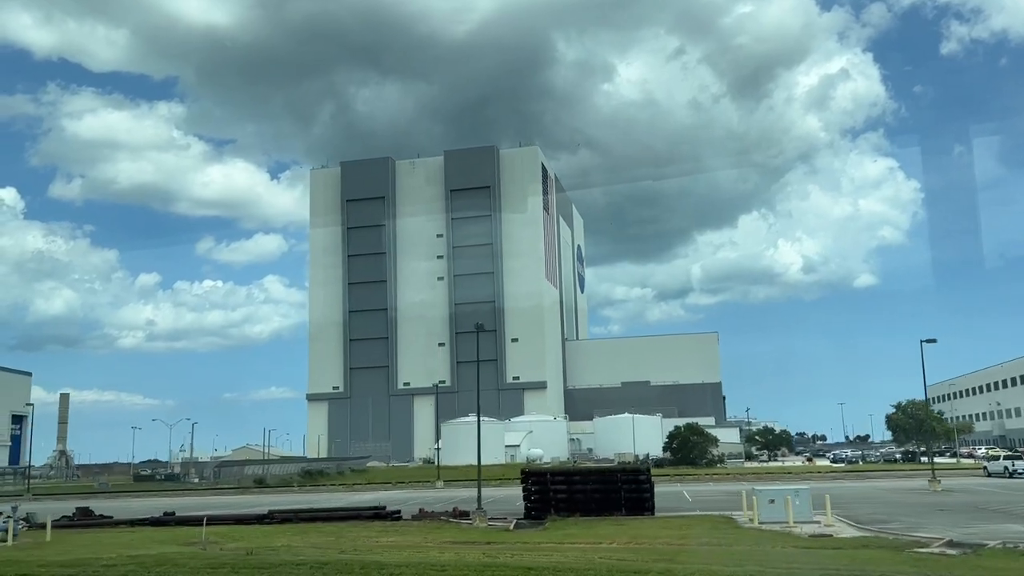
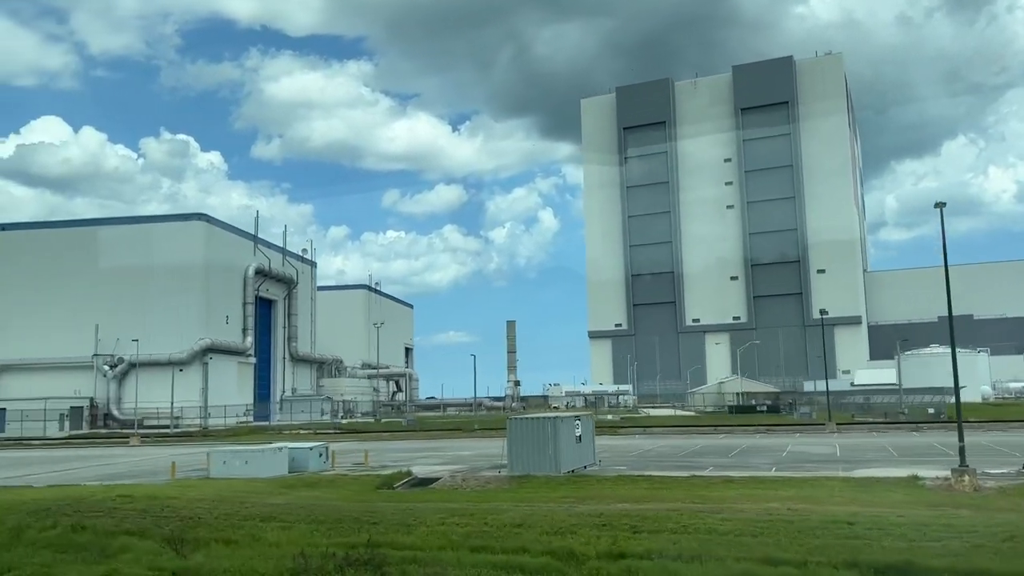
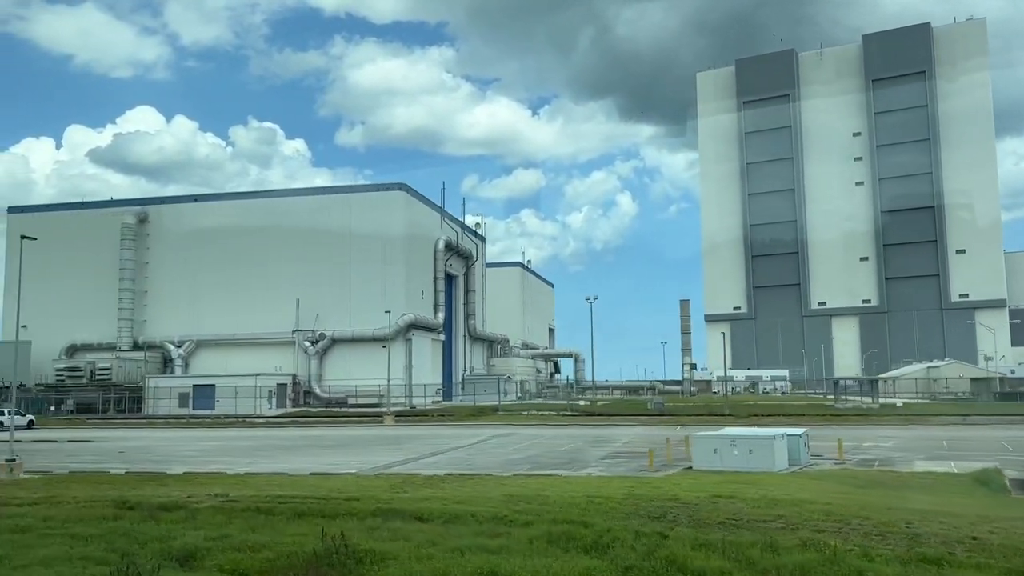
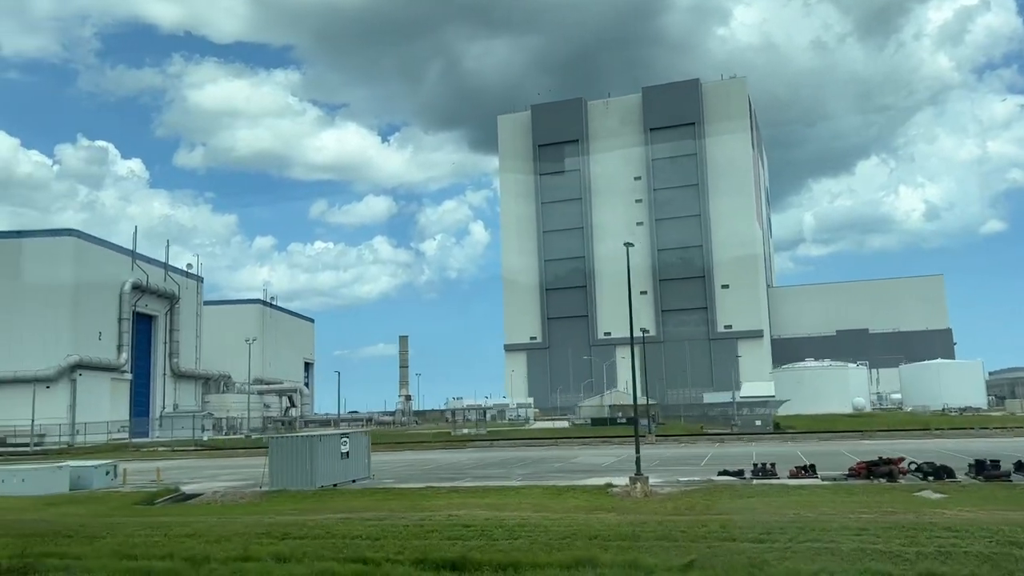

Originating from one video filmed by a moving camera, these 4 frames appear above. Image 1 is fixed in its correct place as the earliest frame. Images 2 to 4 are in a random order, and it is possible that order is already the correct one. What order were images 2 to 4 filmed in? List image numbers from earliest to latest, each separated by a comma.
4, 2, 3
